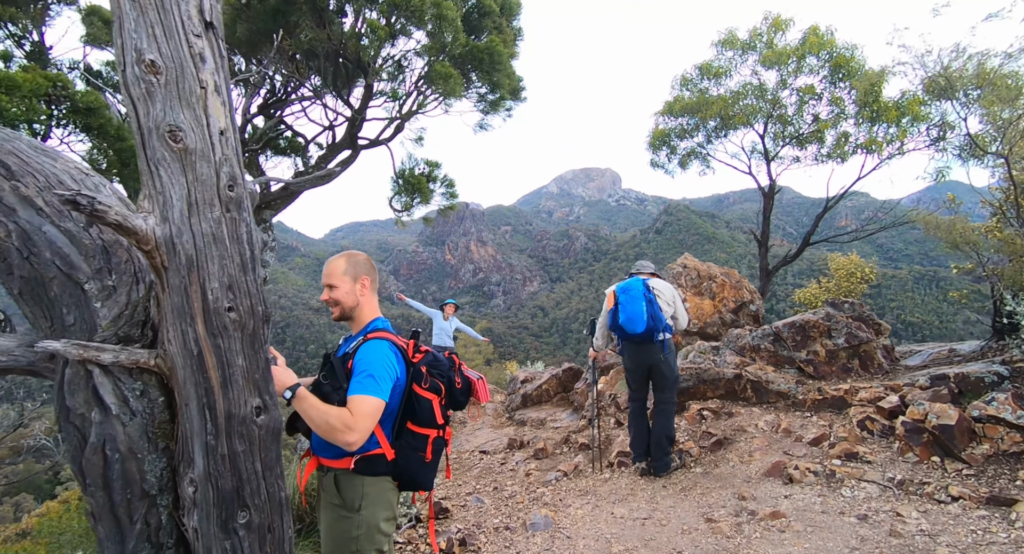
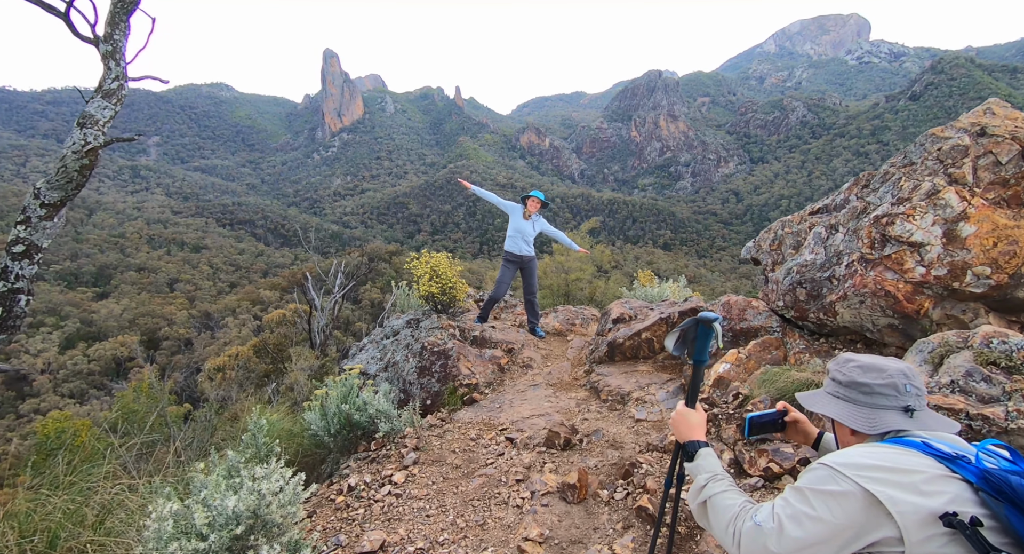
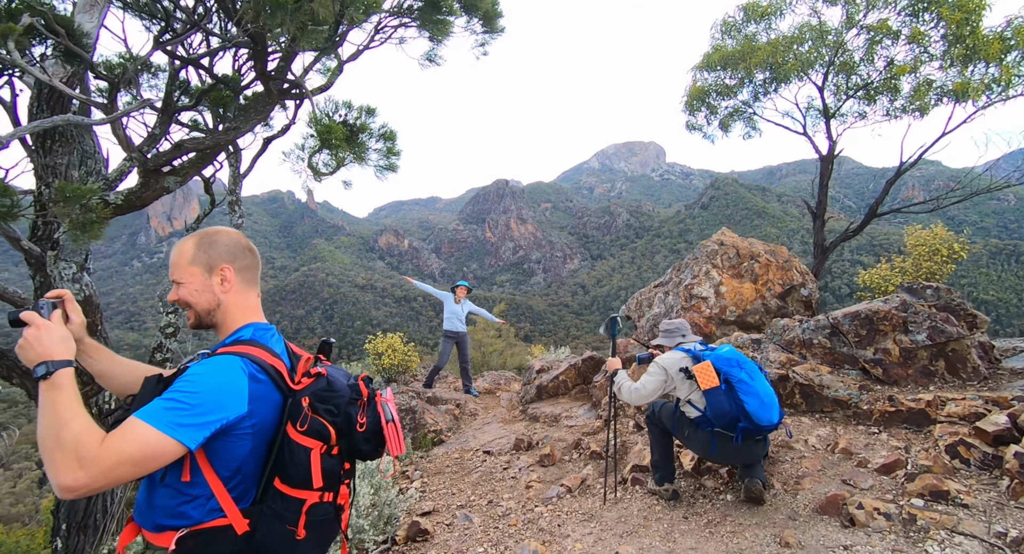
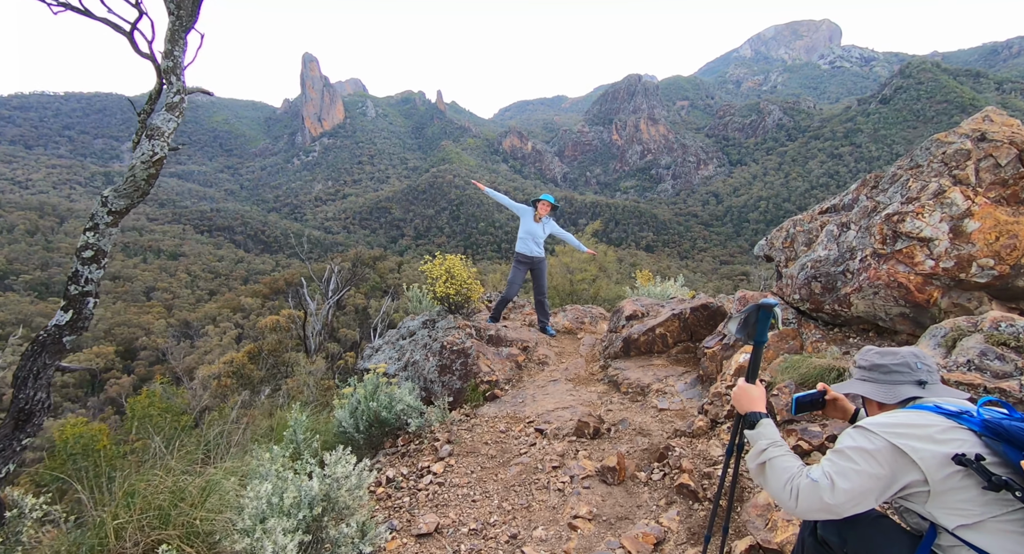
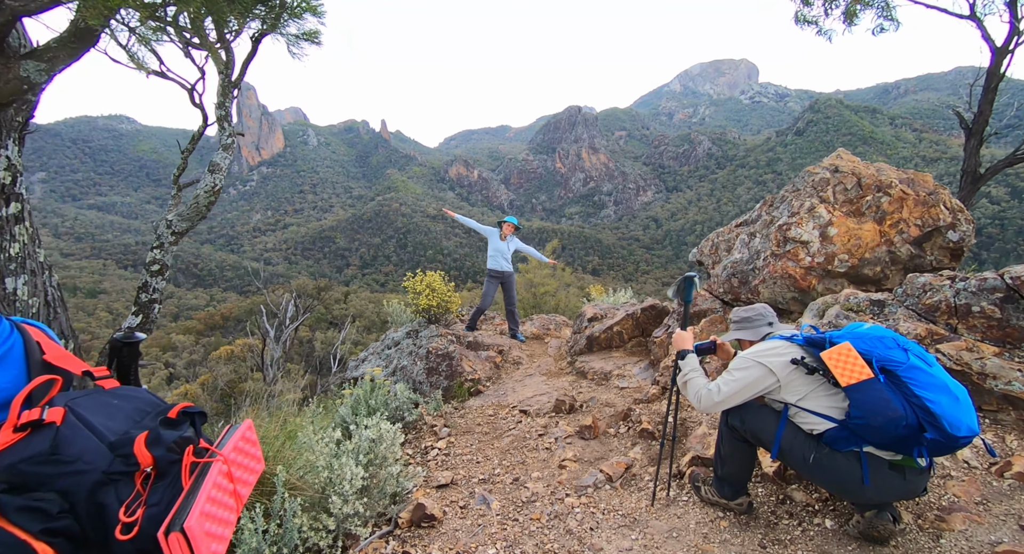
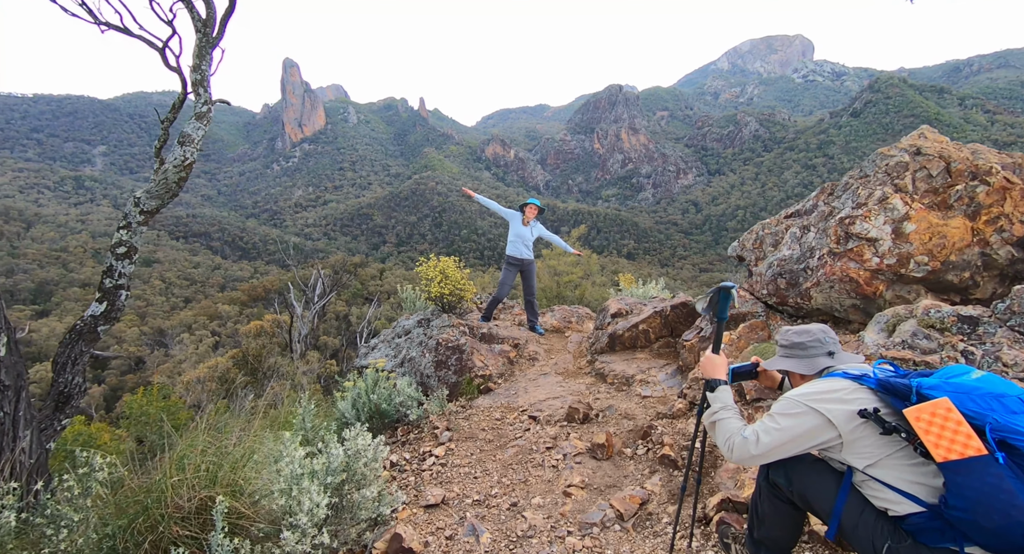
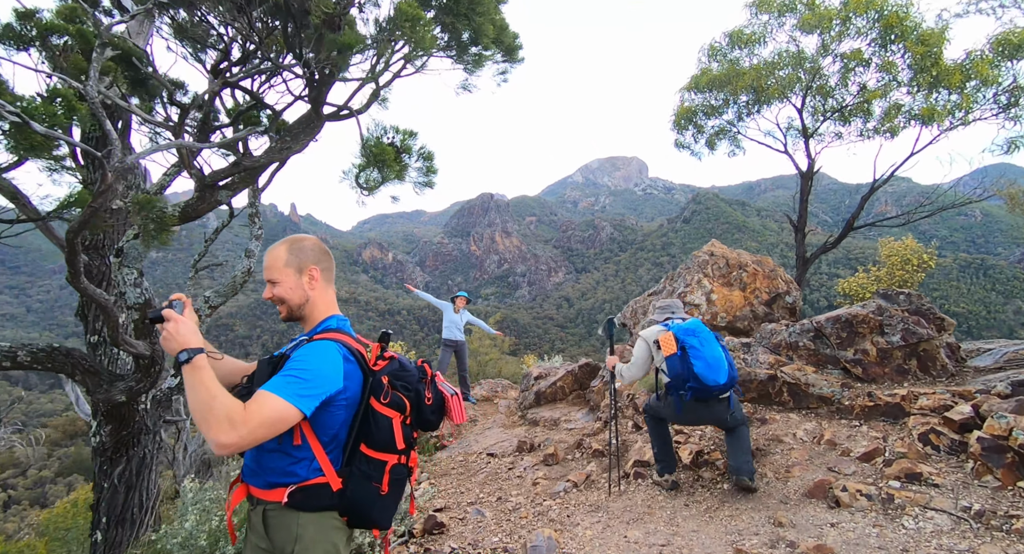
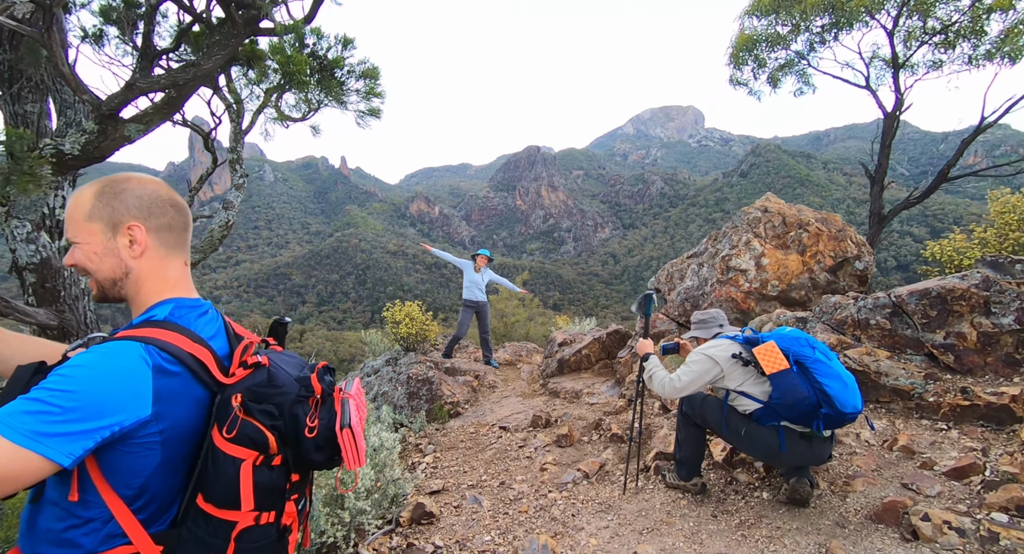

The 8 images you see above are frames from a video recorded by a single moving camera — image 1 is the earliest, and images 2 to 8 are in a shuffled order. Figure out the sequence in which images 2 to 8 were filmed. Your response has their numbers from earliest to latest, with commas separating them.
7, 3, 8, 5, 6, 4, 2
